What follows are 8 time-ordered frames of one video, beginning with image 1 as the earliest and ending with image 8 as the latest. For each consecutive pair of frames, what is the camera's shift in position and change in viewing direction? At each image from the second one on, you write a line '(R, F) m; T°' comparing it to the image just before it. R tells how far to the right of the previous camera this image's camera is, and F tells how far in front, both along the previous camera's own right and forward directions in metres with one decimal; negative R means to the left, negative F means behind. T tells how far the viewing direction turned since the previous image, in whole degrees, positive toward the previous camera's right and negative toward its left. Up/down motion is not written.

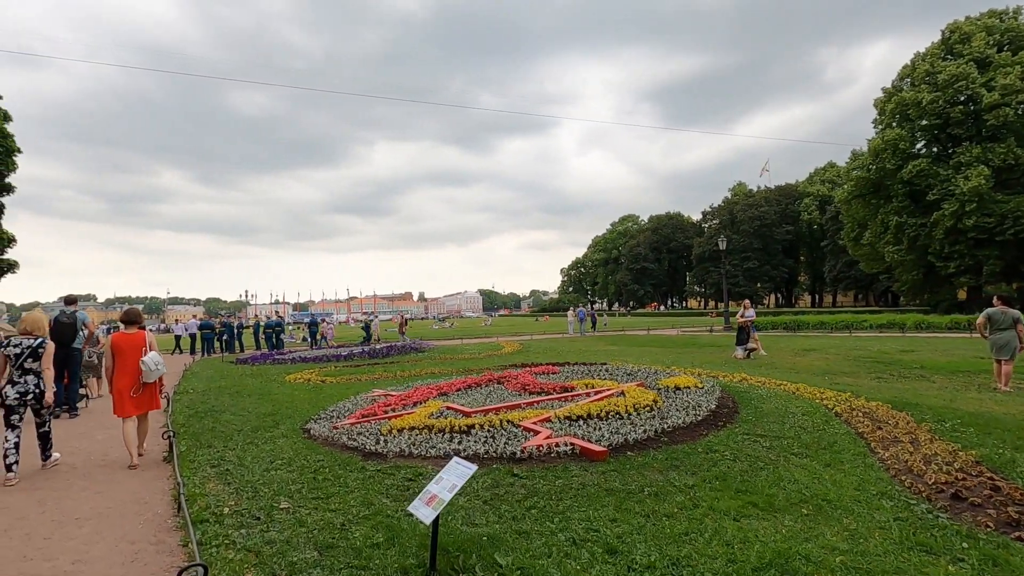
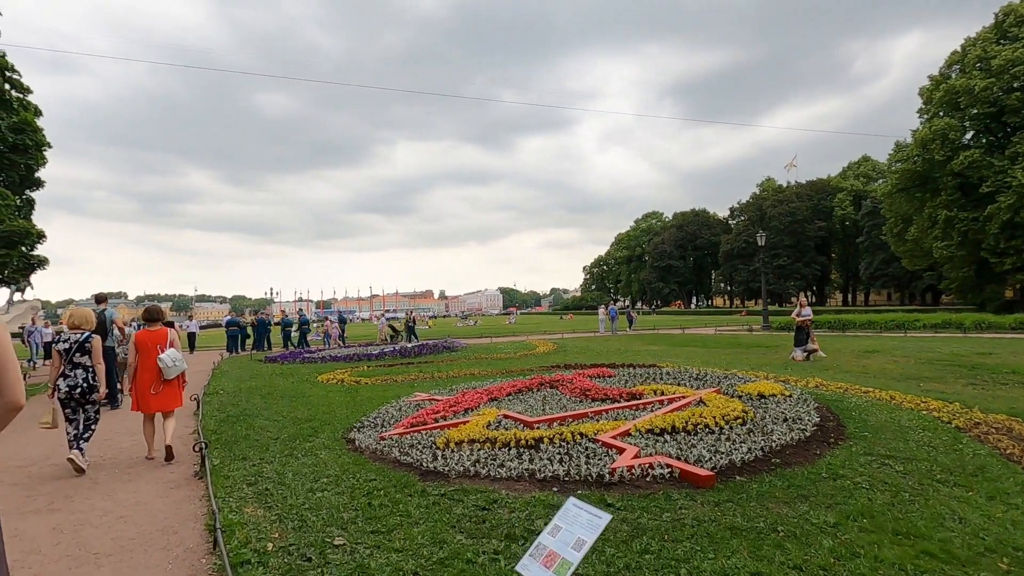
(-0.6, +0.9) m; -2°
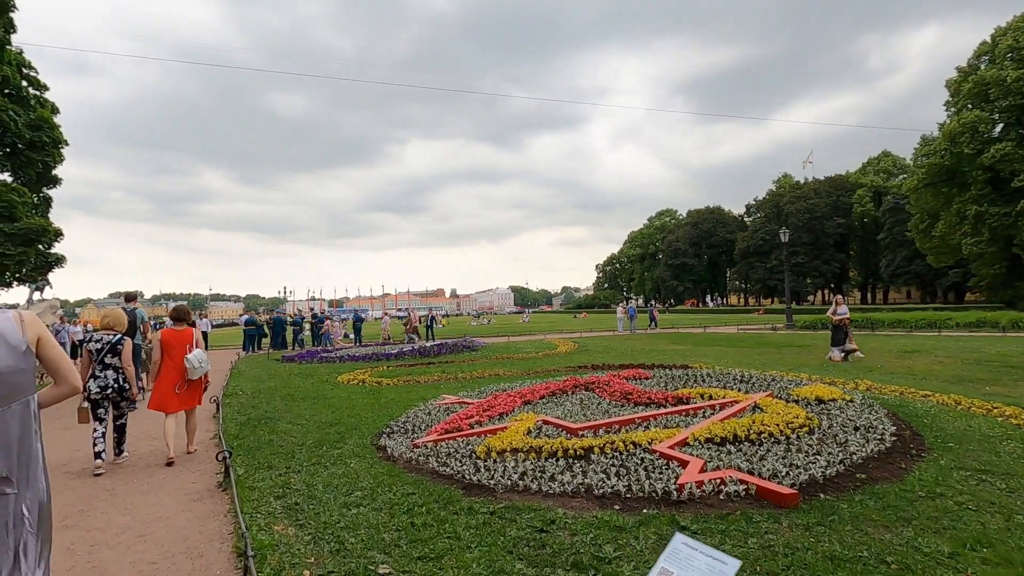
(-0.4, +0.5) m; -1°
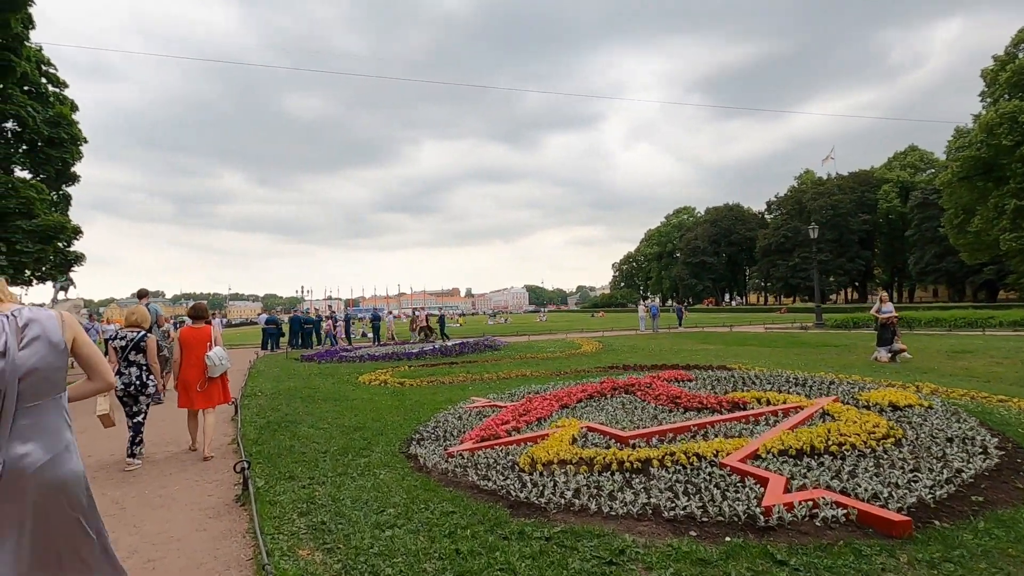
(-0.3, +0.6) m; -2°
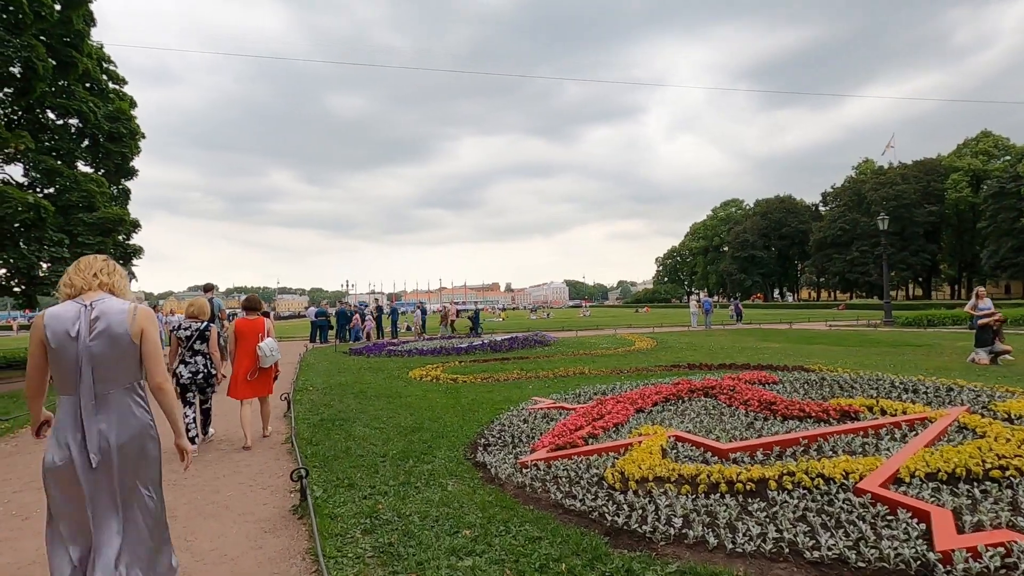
(-0.4, +0.6) m; -4°
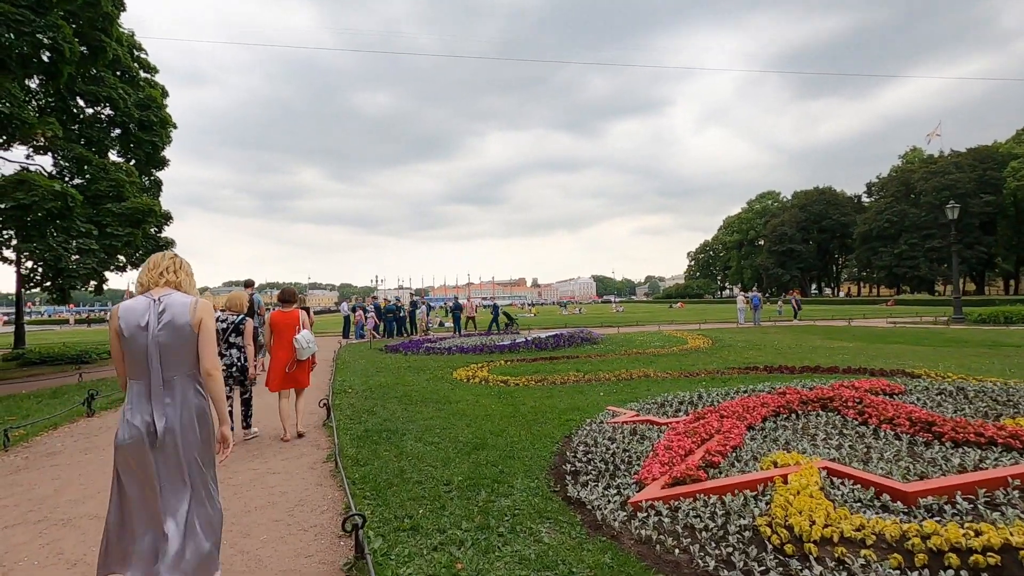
(-0.6, +1.2) m; -3°
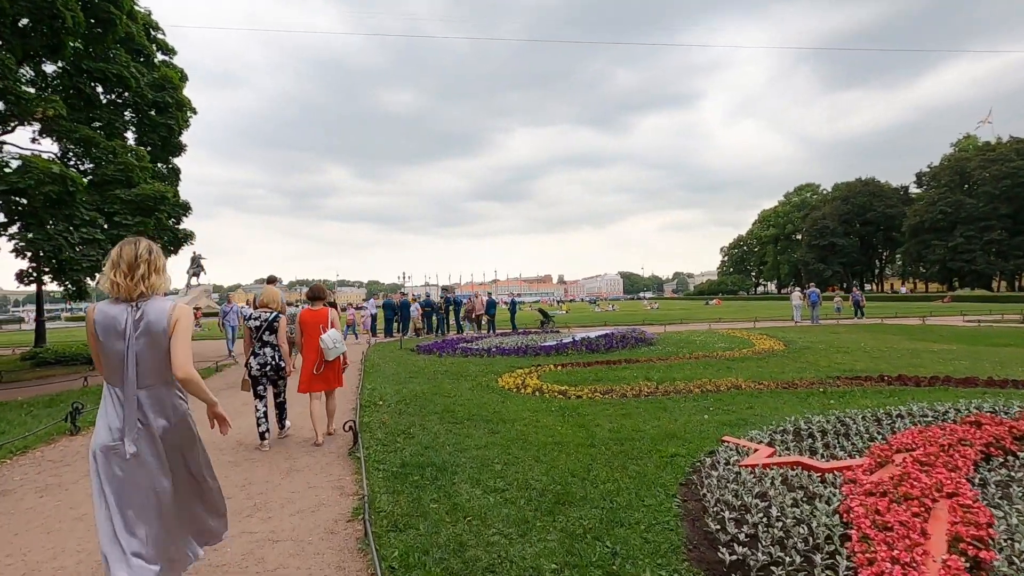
(-0.6, +1.7) m; -3°
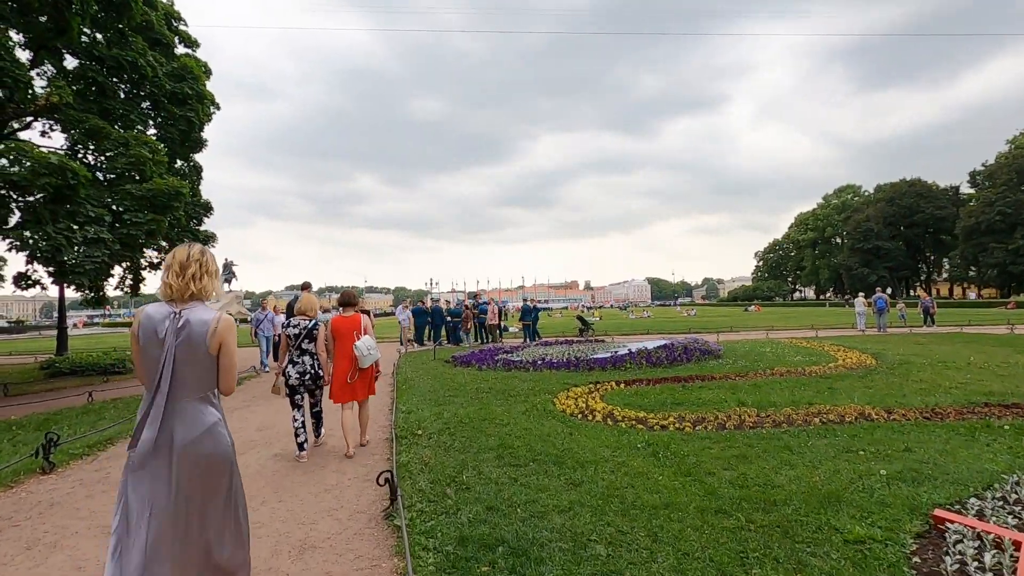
(-0.6, +1.6) m; -3°
